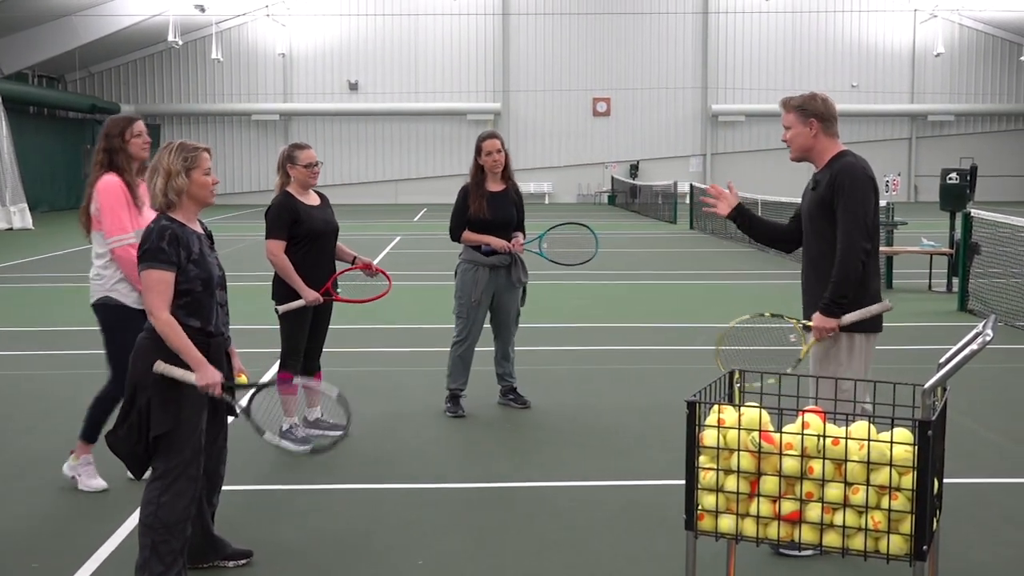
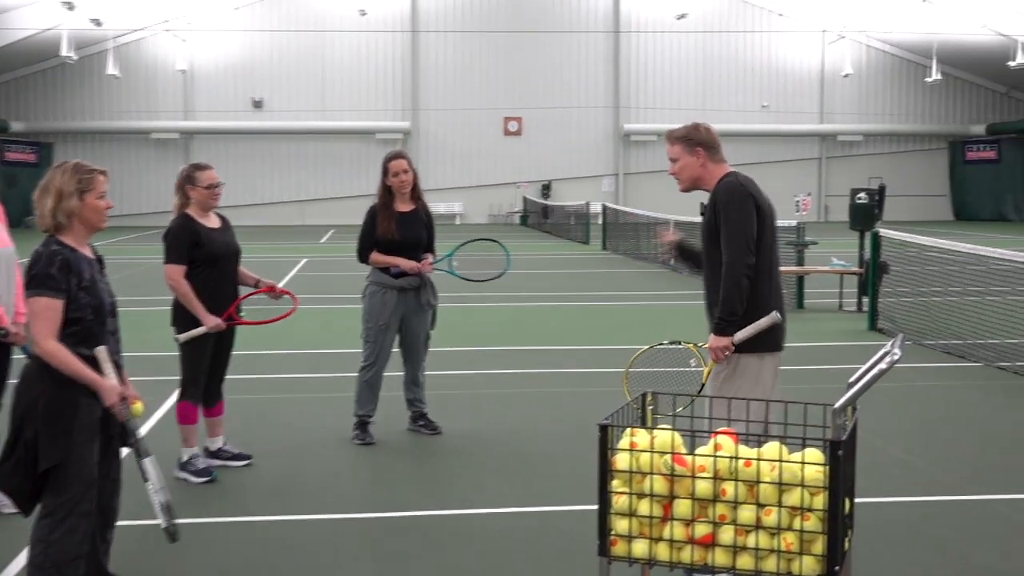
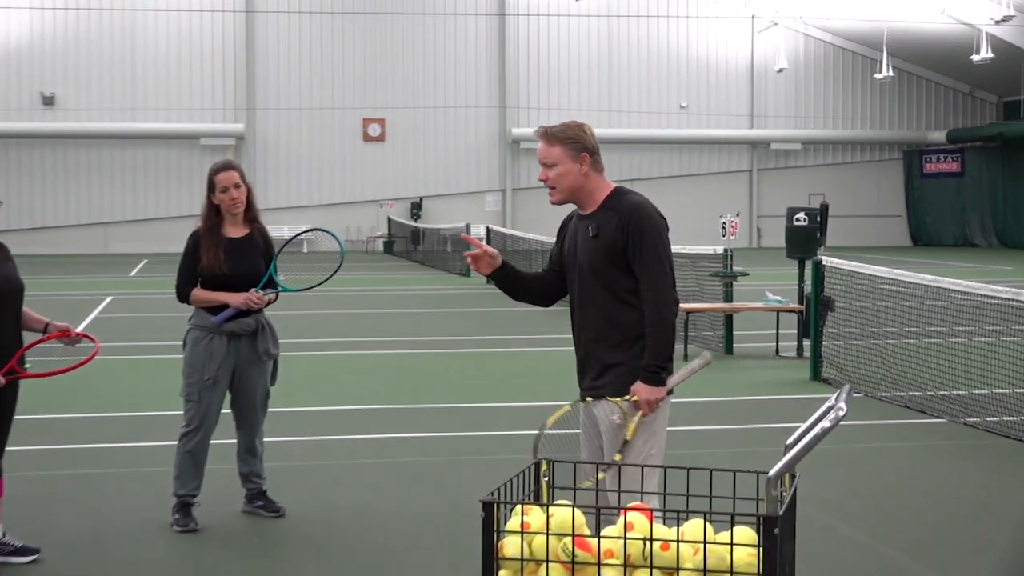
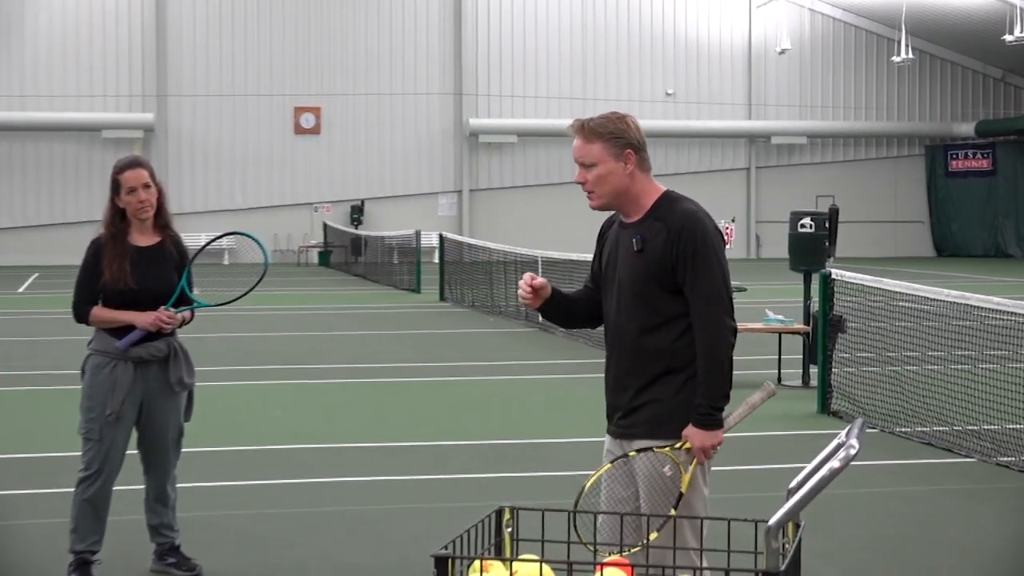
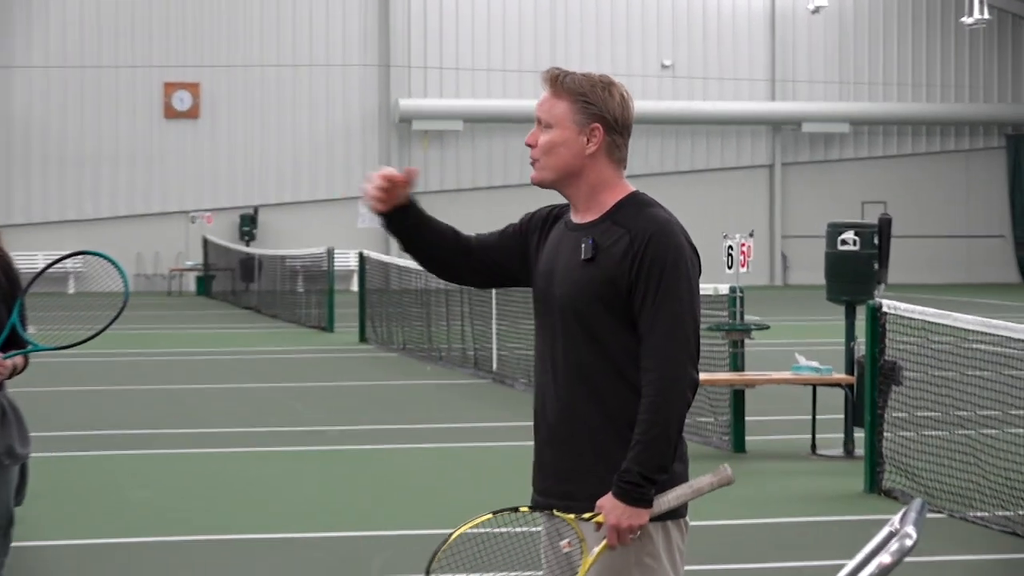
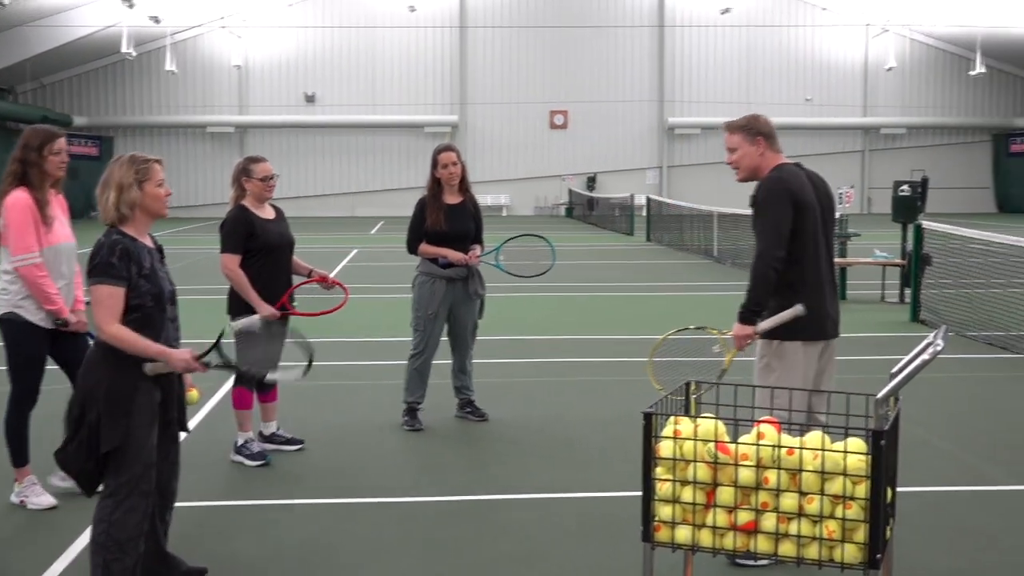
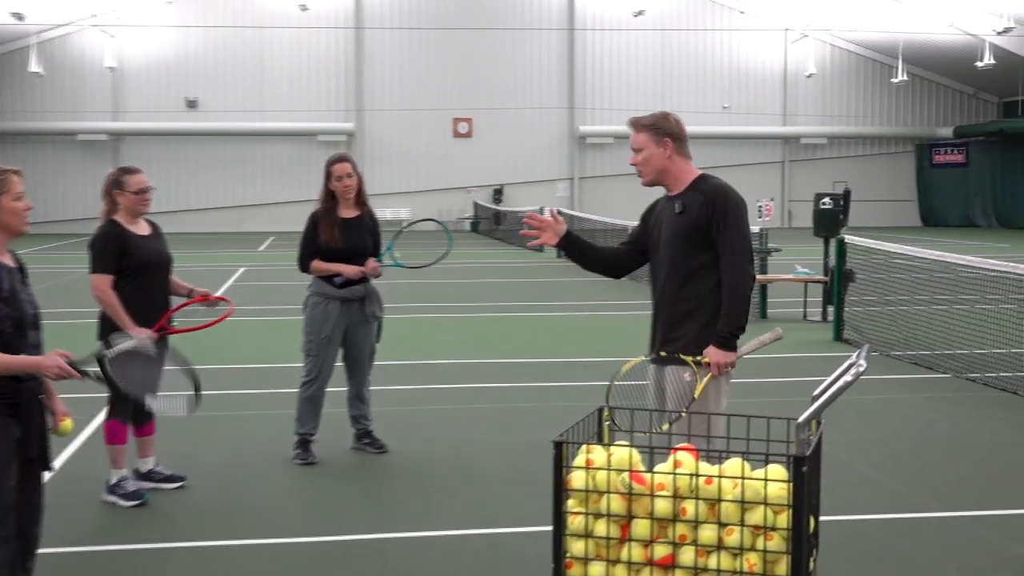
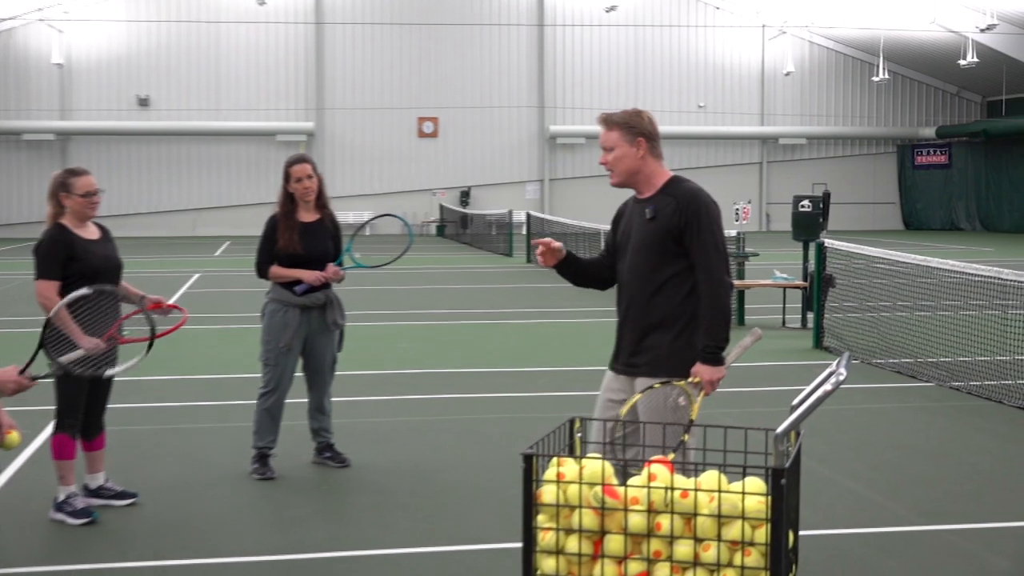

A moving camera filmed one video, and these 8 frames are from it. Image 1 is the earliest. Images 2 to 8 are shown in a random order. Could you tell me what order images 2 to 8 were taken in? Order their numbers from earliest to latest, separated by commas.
6, 2, 7, 8, 3, 4, 5
